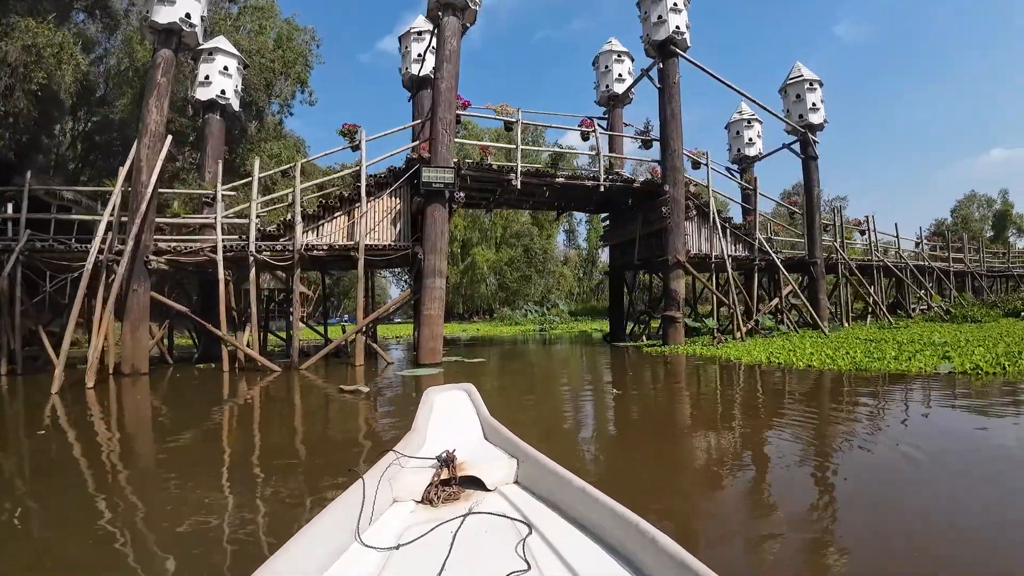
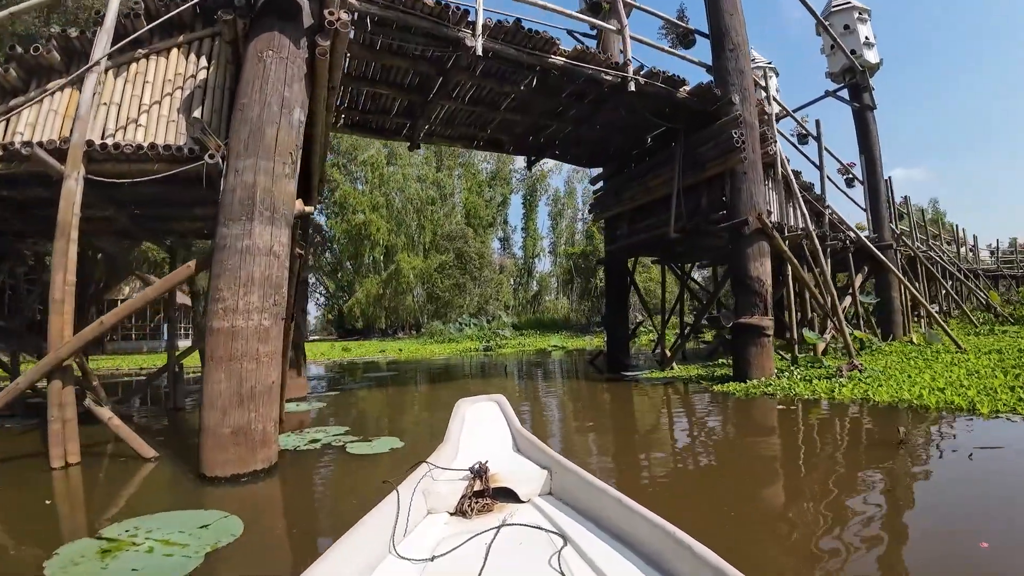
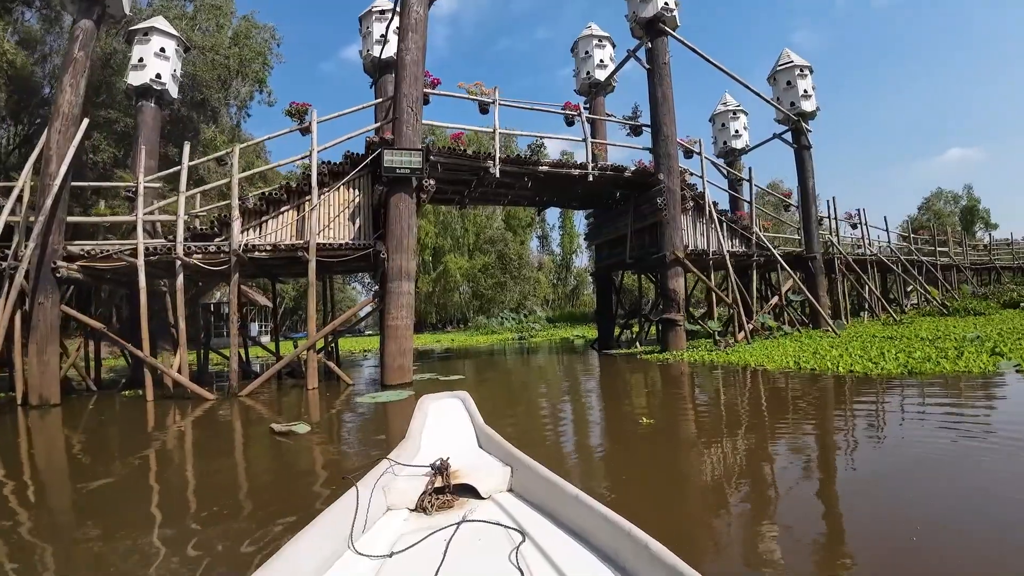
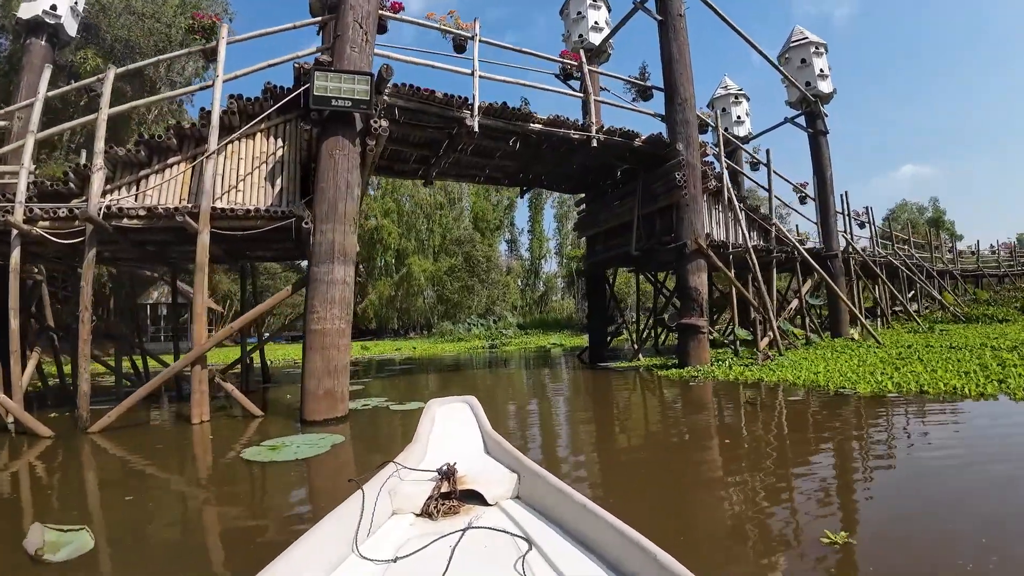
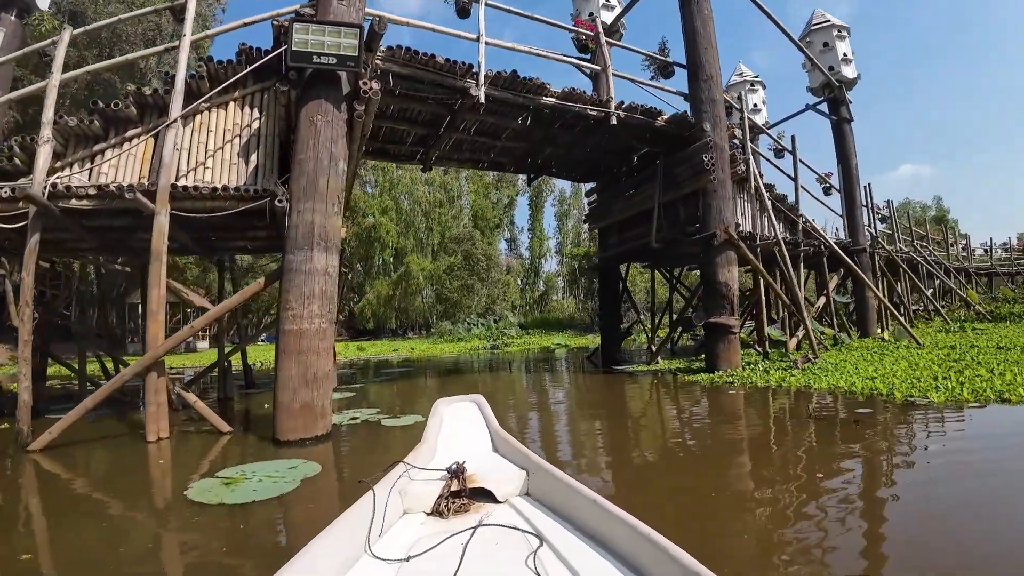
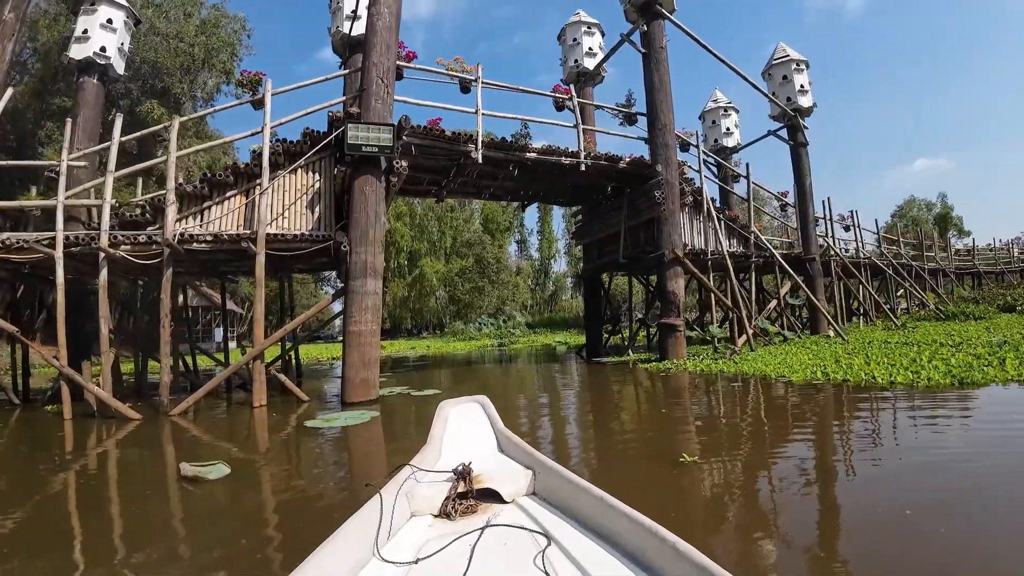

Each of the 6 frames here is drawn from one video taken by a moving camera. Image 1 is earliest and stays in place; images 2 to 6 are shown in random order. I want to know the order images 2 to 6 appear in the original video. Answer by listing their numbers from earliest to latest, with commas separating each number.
3, 6, 4, 5, 2
